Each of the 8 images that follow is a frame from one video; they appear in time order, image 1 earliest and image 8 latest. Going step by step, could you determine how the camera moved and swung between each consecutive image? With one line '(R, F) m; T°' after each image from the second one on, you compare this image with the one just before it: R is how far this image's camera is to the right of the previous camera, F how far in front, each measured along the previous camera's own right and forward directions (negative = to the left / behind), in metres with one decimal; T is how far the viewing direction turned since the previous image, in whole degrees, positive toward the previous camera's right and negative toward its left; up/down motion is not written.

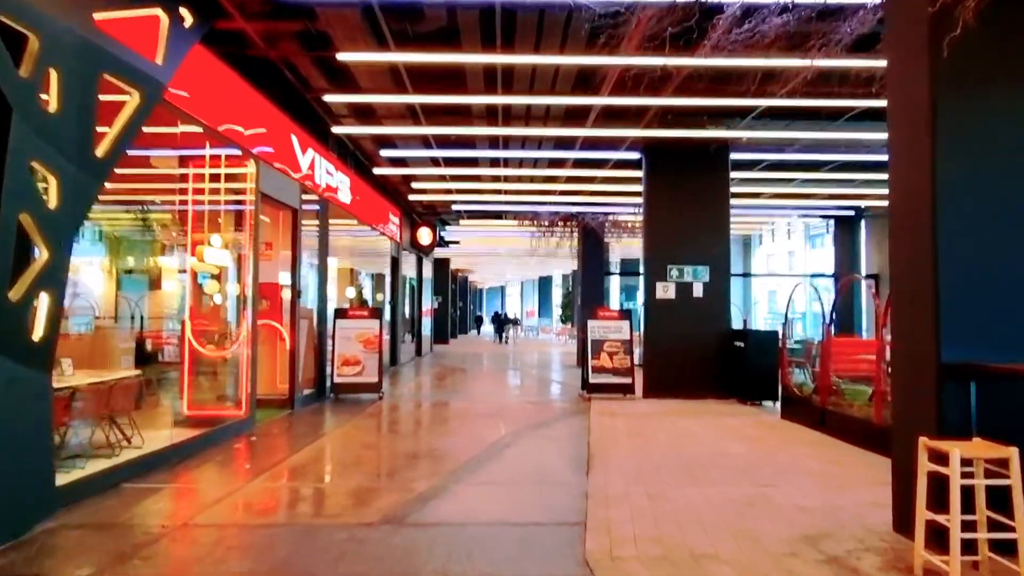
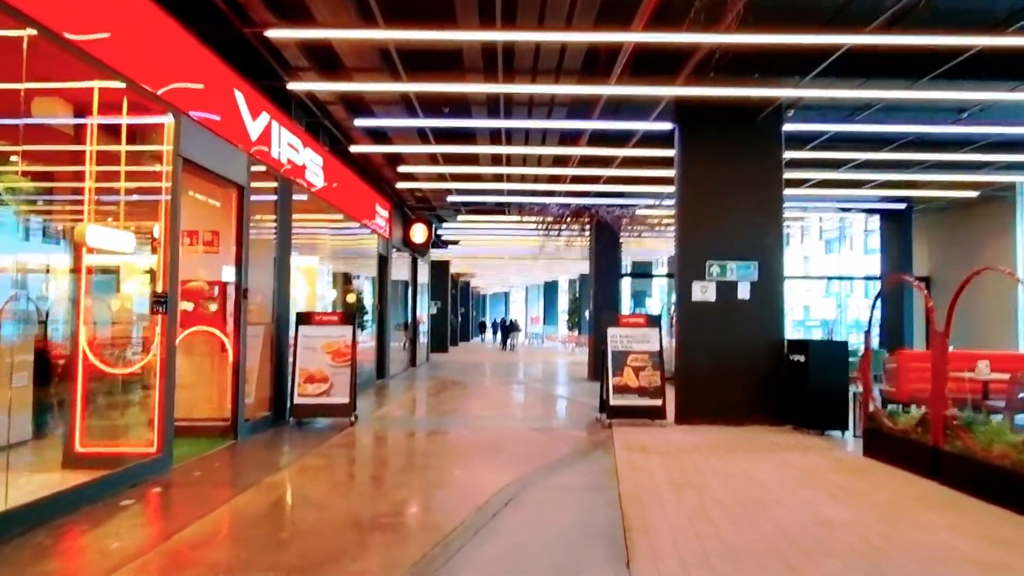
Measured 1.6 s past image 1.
(0.0, +2.0) m; 0°
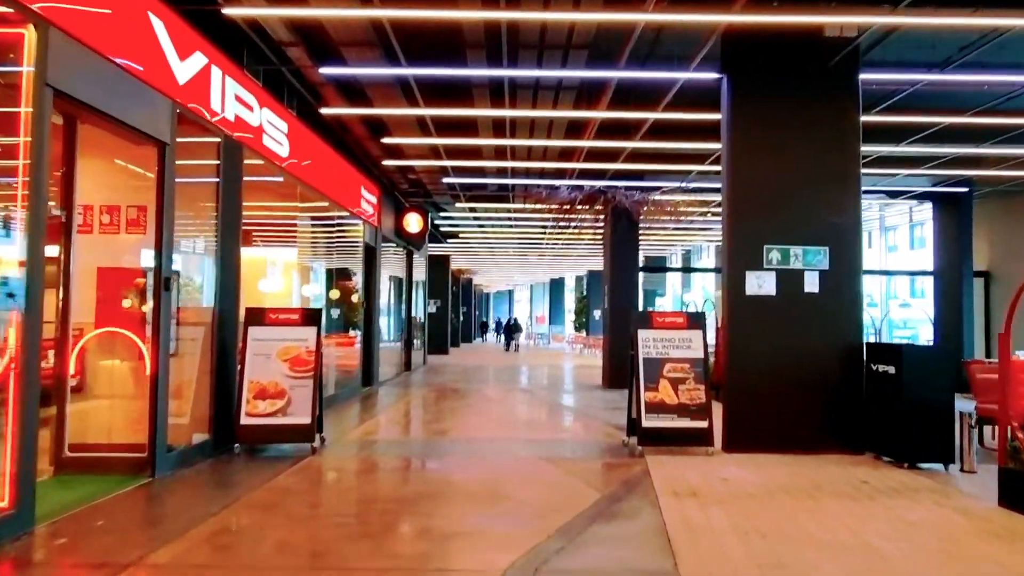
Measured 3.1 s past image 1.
(0.0, +1.8) m; 0°
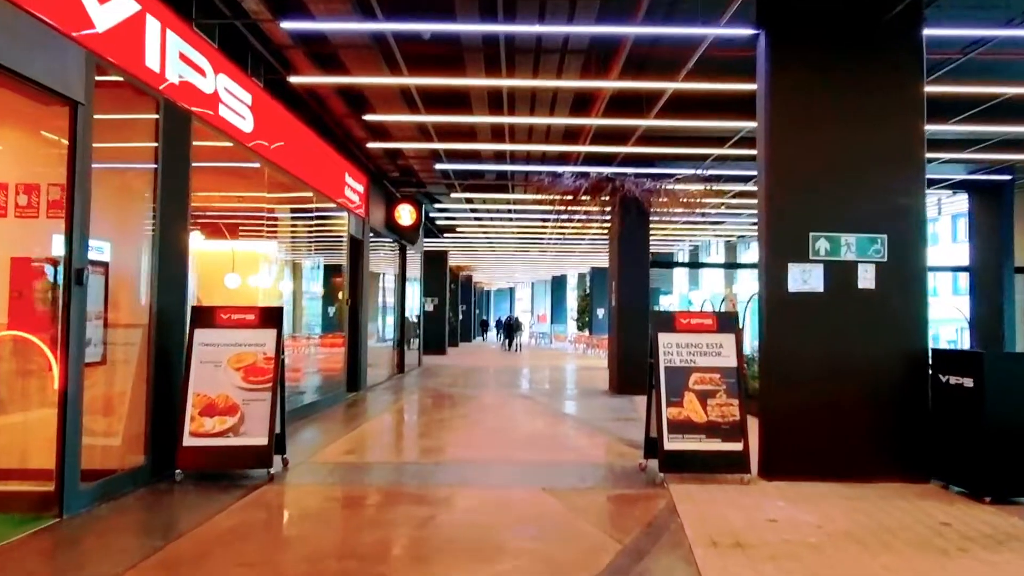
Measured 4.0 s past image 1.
(0.0, +1.1) m; 0°
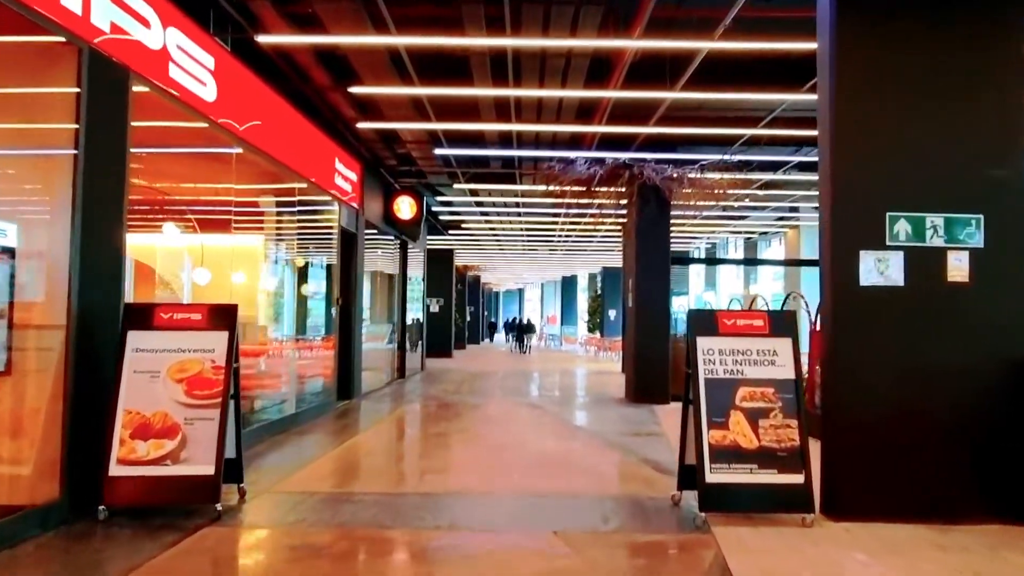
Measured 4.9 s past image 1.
(0.0, +1.1) m; -1°
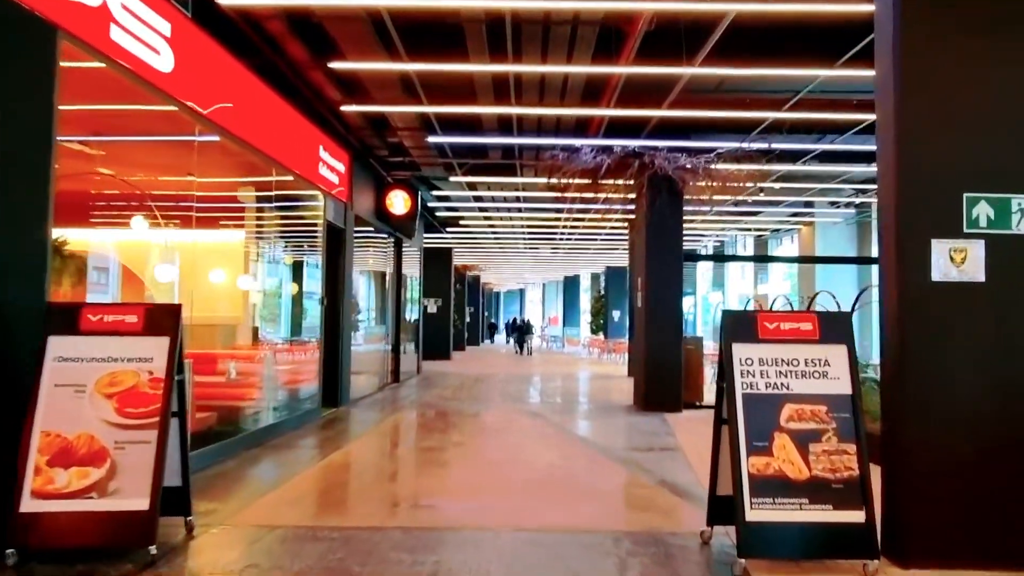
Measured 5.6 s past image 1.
(0.0, +0.8) m; 0°
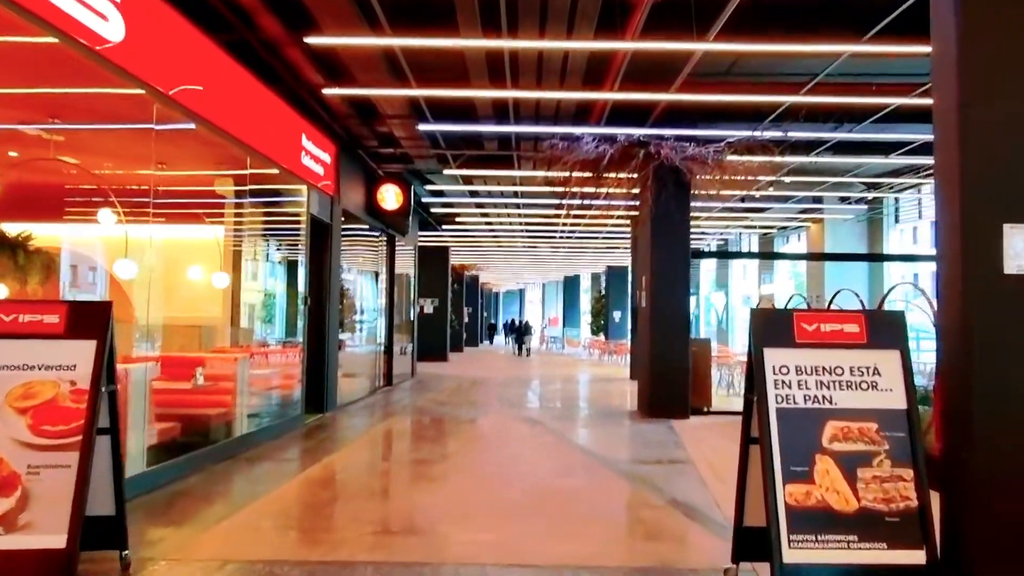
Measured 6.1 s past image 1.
(0.0, +0.6) m; 0°
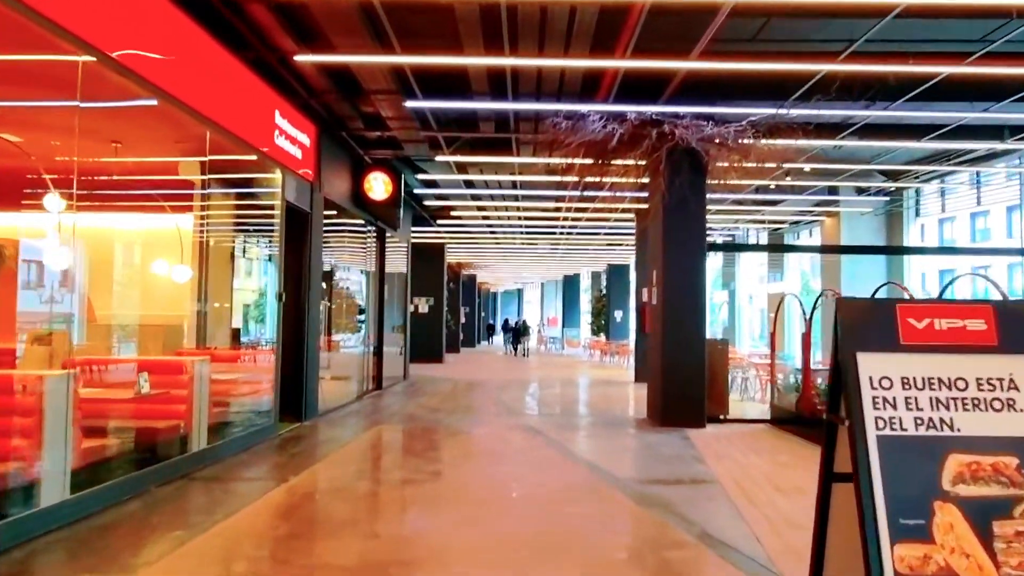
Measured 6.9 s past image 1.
(0.0, +0.9) m; 0°
